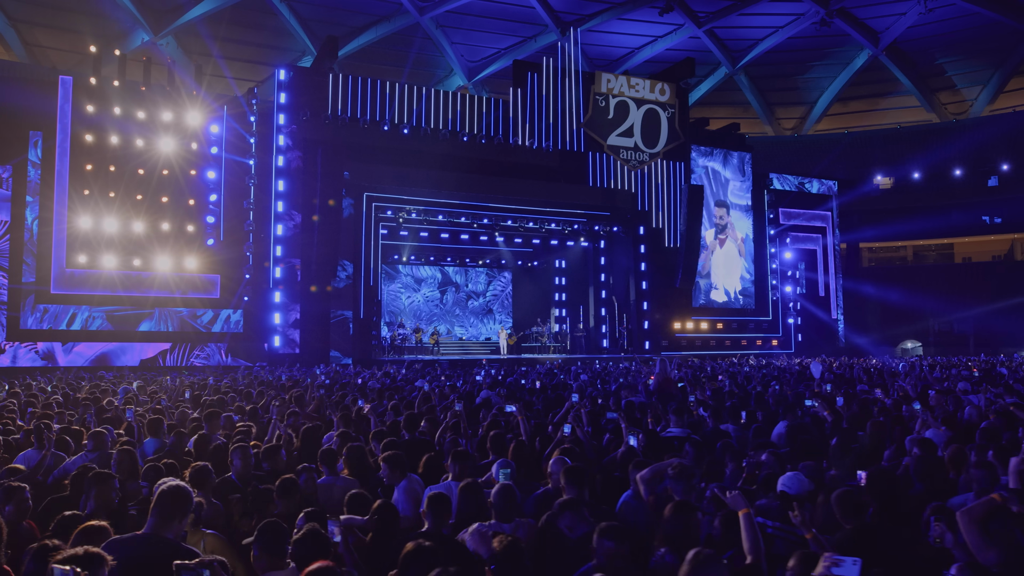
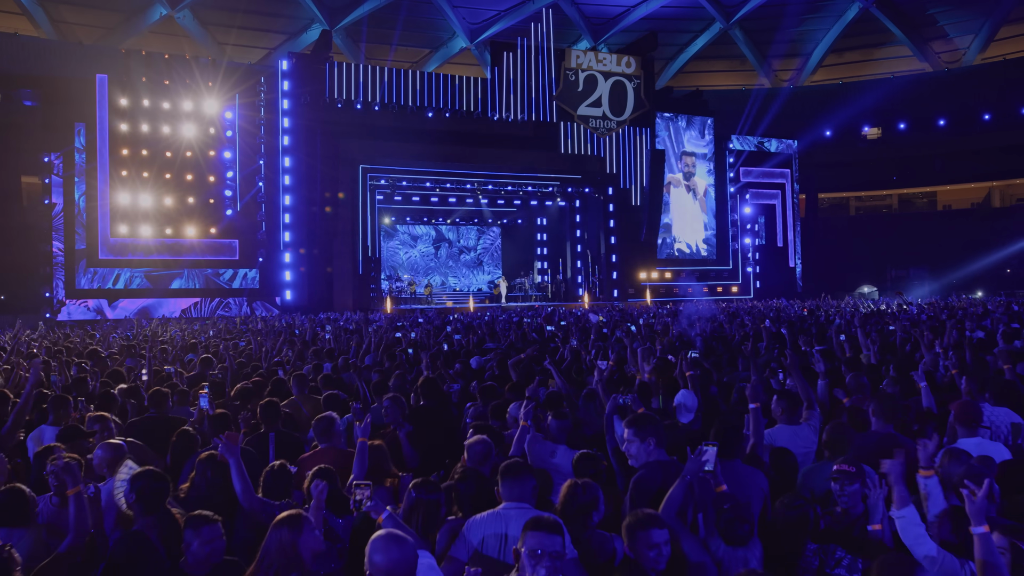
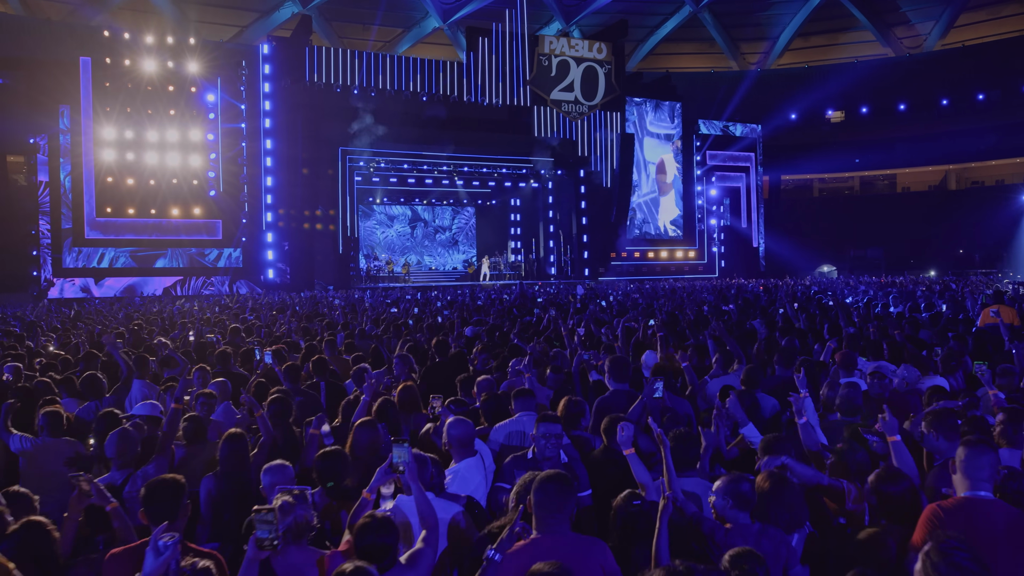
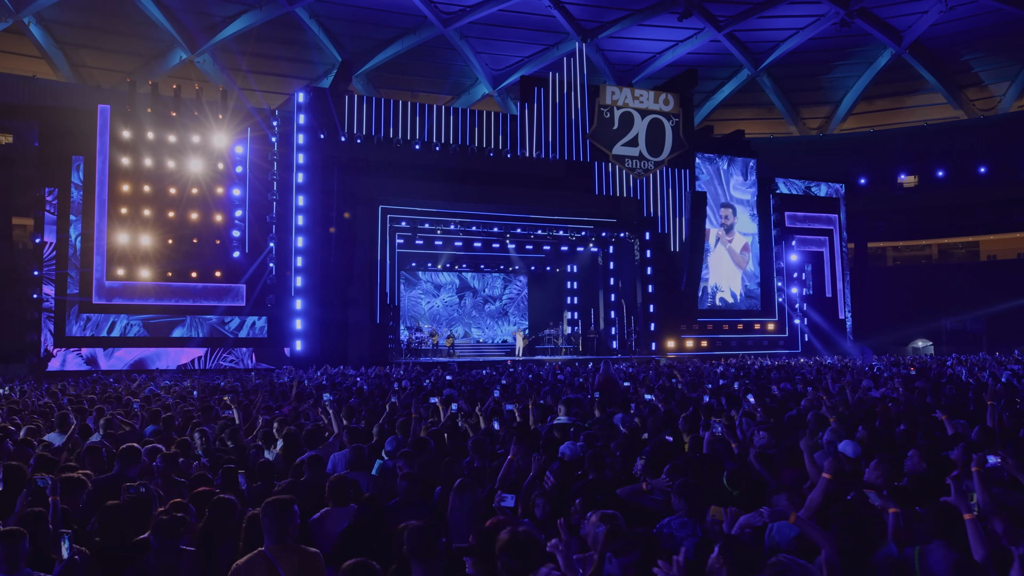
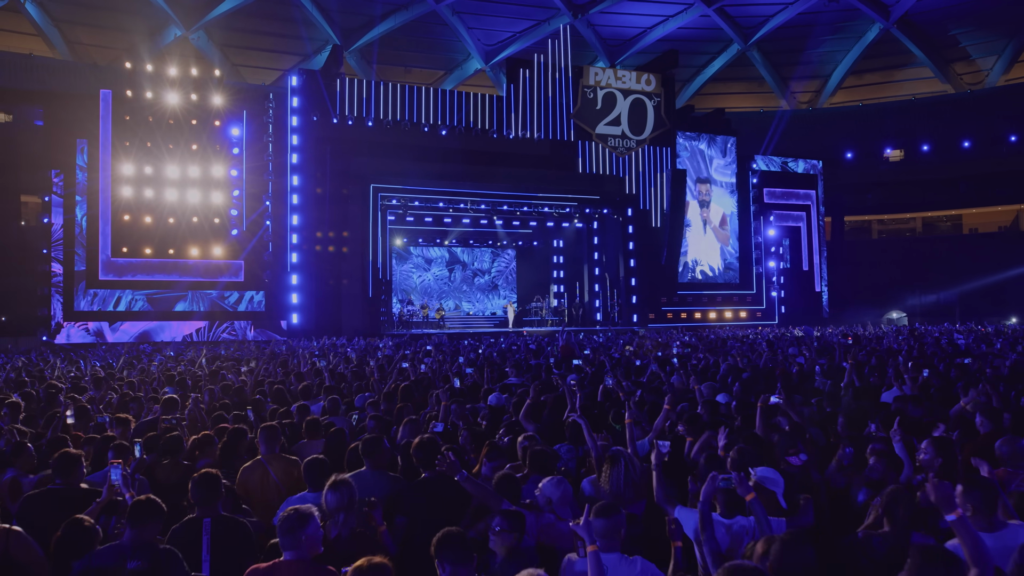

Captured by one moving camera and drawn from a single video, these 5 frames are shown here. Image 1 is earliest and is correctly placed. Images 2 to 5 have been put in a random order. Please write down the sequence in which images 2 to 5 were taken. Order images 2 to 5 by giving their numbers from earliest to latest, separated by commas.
4, 5, 2, 3
